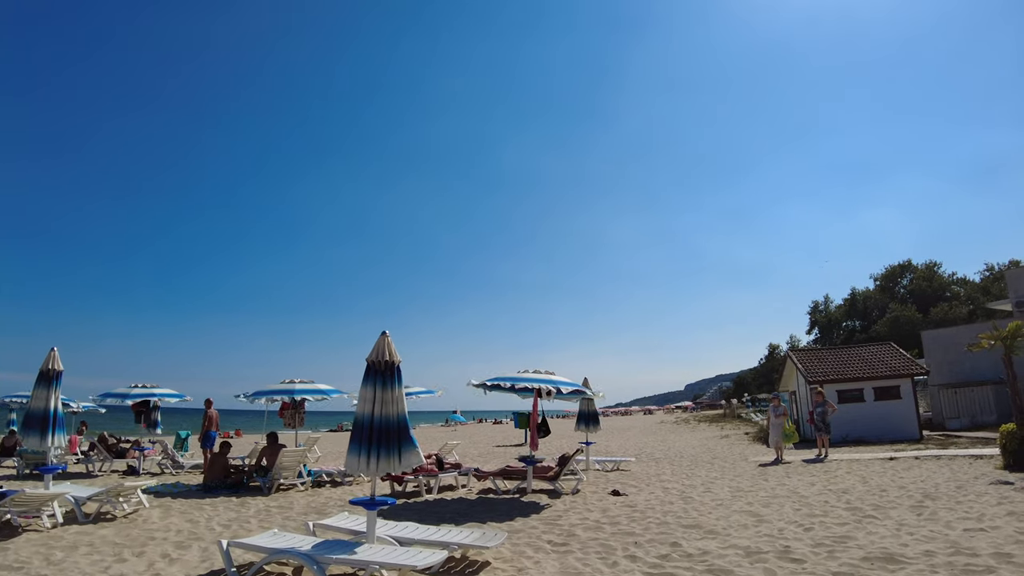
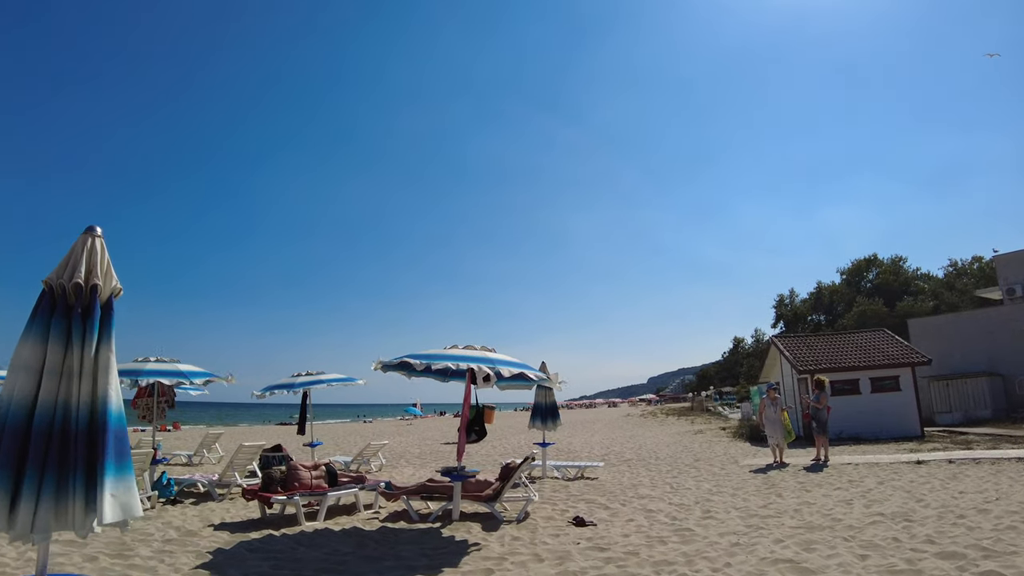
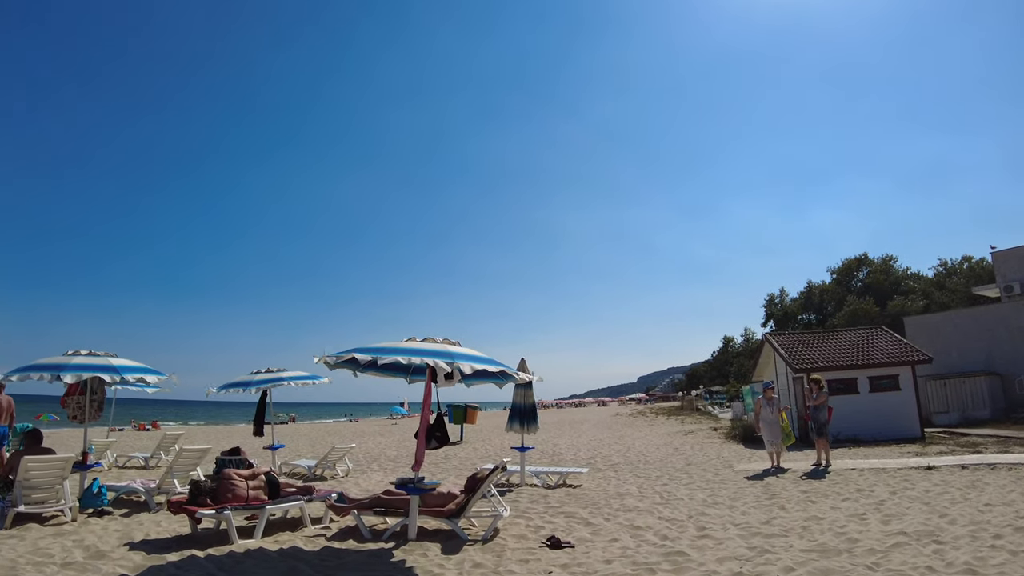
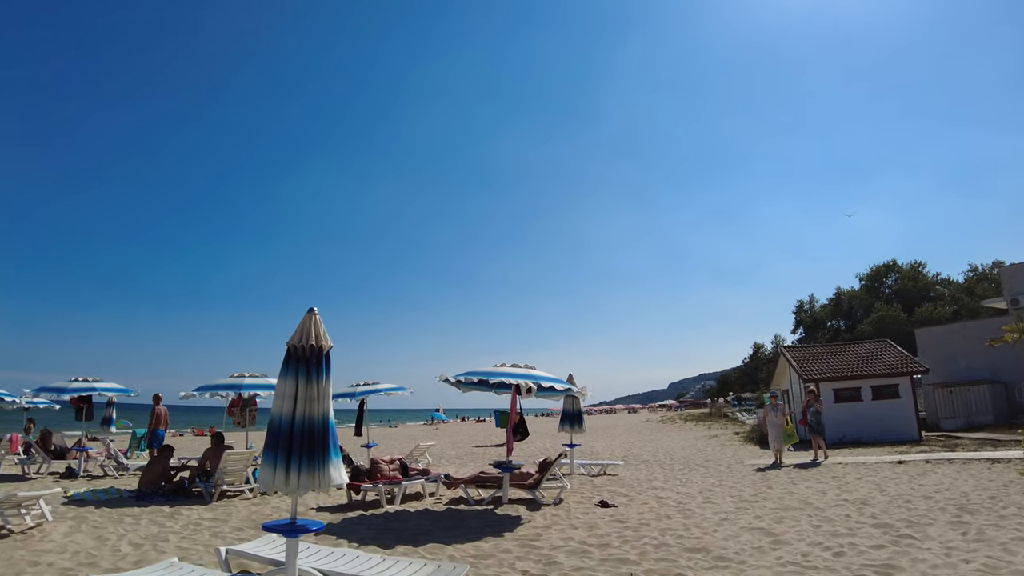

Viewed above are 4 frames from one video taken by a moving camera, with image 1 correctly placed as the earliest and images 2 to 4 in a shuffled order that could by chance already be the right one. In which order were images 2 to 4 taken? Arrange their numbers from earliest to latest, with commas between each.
4, 2, 3
